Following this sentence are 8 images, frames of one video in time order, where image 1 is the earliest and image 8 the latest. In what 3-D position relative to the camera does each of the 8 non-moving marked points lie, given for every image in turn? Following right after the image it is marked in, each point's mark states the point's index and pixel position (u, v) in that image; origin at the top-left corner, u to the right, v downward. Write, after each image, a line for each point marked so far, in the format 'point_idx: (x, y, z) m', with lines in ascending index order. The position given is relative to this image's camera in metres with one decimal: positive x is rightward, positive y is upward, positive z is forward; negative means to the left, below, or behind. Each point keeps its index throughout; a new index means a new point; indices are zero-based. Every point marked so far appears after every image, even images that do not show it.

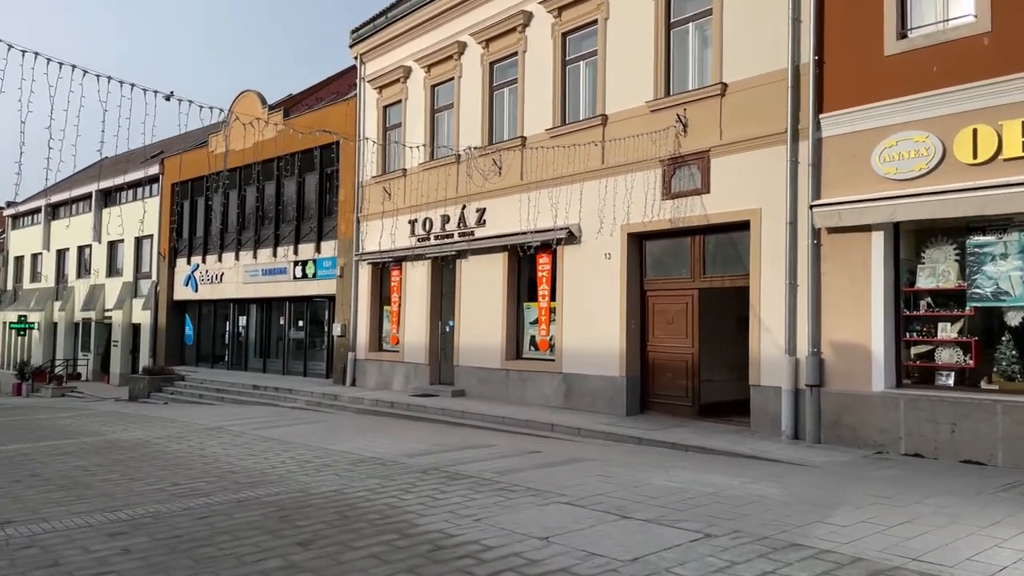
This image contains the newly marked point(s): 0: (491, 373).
0: (-0.5, -1.9, +15.7) m
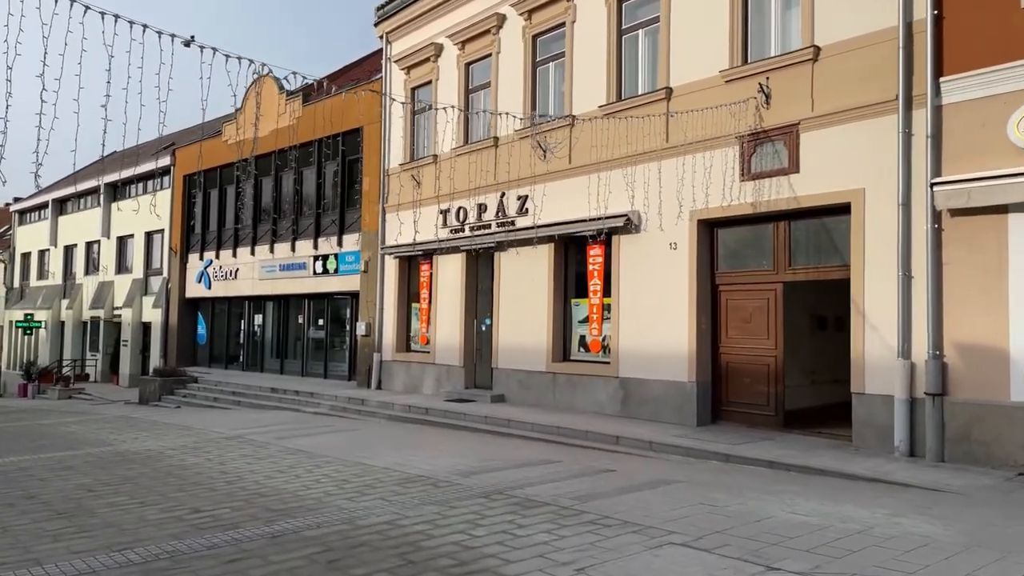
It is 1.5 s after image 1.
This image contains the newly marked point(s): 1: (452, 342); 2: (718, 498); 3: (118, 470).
0: (+0.4, -1.7, +14.3) m
1: (-1.4, -1.2, +16.5) m
2: (+2.1, -2.1, +7.3) m
3: (-5.3, -2.5, +9.9) m
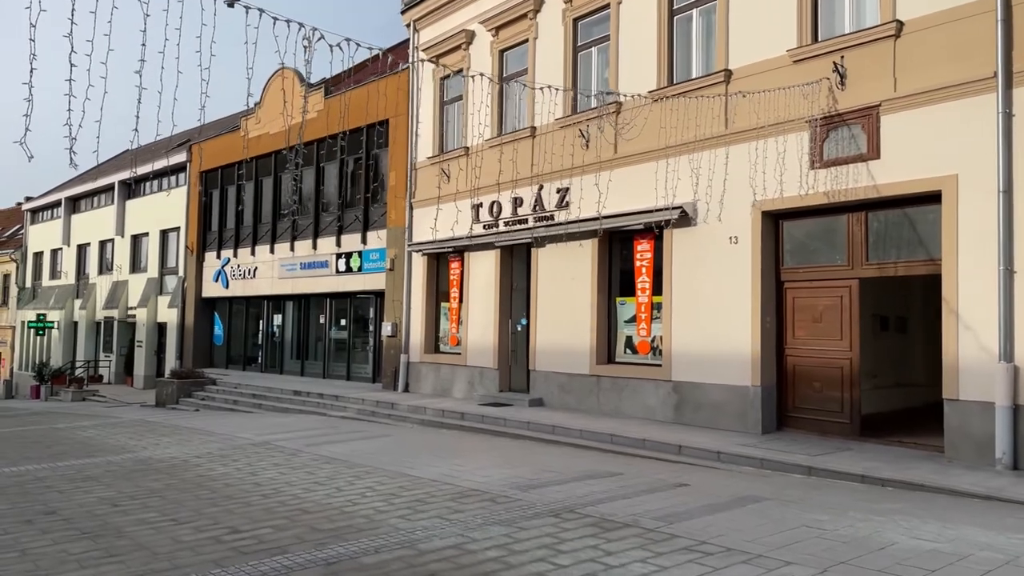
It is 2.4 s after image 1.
0: (+1.2, -1.7, +13.5) m
1: (-0.6, -1.2, +15.8) m
2: (+2.8, -2.1, +6.5) m
3: (-4.6, -2.4, +9.1) m
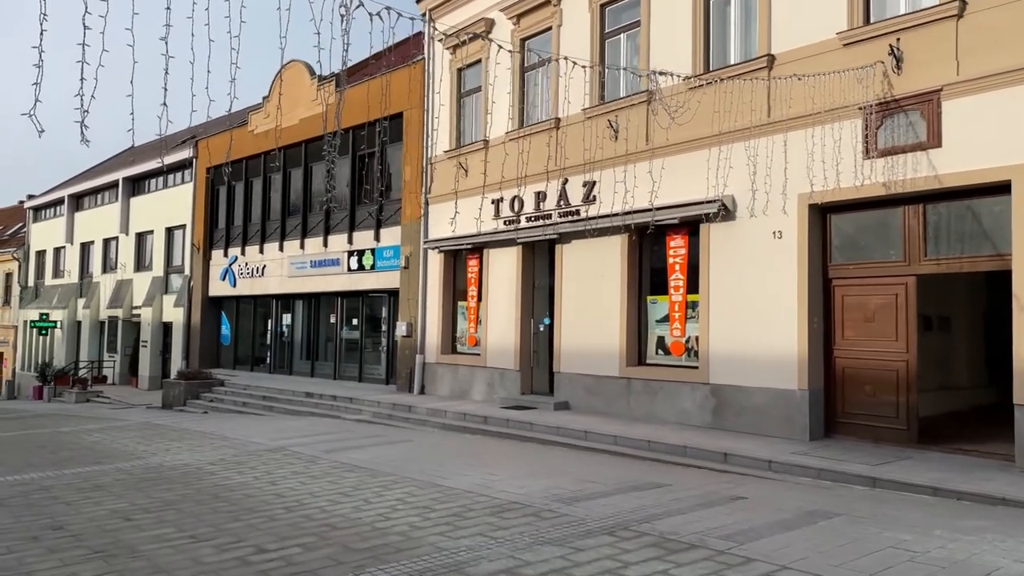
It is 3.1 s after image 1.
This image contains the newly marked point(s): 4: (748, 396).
0: (+1.6, -1.7, +12.9) m
1: (-0.1, -1.1, +15.2) m
2: (+3.2, -2.0, +5.9) m
3: (-4.2, -2.4, +8.5) m
4: (+3.4, -1.6, +10.7) m
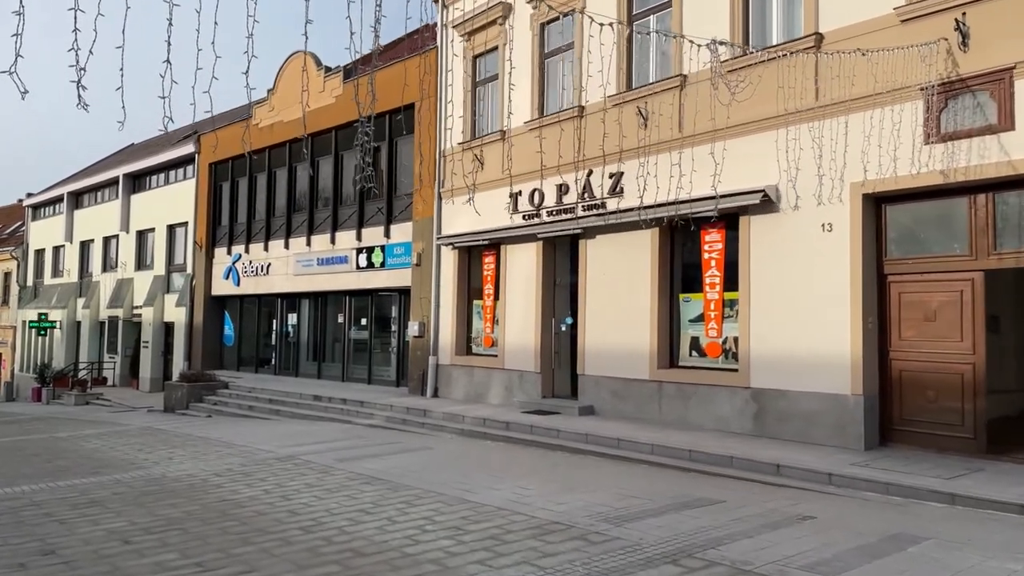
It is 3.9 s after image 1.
0: (+2.0, -1.6, +12.1) m
1: (+0.3, -1.1, +14.4) m
2: (+3.6, -2.0, +5.2) m
3: (-3.8, -2.3, +7.8) m
4: (+3.8, -1.5, +9.9) m
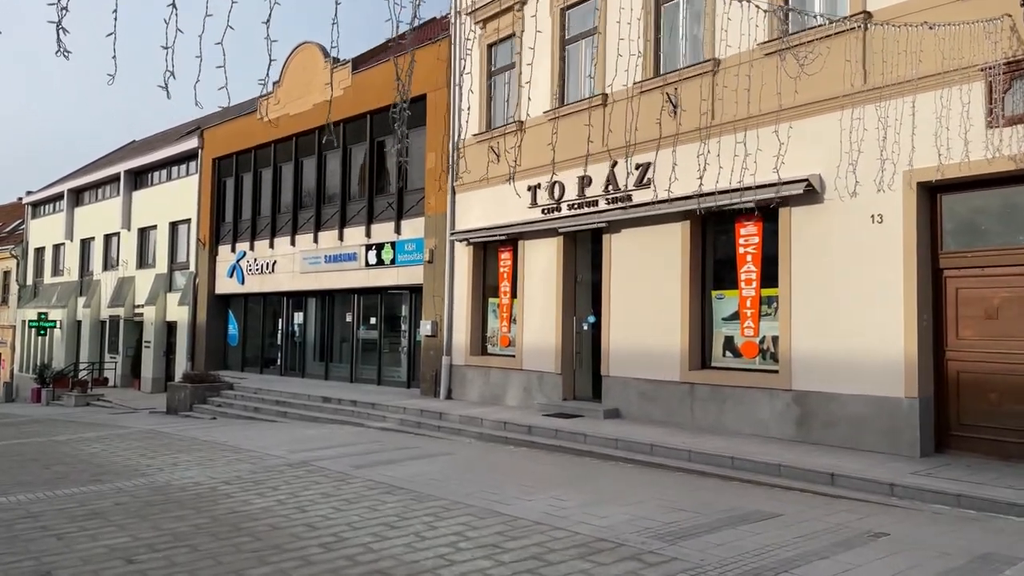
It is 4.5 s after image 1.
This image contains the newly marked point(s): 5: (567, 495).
0: (+2.4, -1.6, +11.5) m
1: (+0.6, -1.0, +13.8) m
2: (+3.9, -1.9, +4.5) m
3: (-3.4, -2.3, +7.2) m
4: (+4.2, -1.5, +9.3) m
5: (+0.6, -2.2, +7.8) m
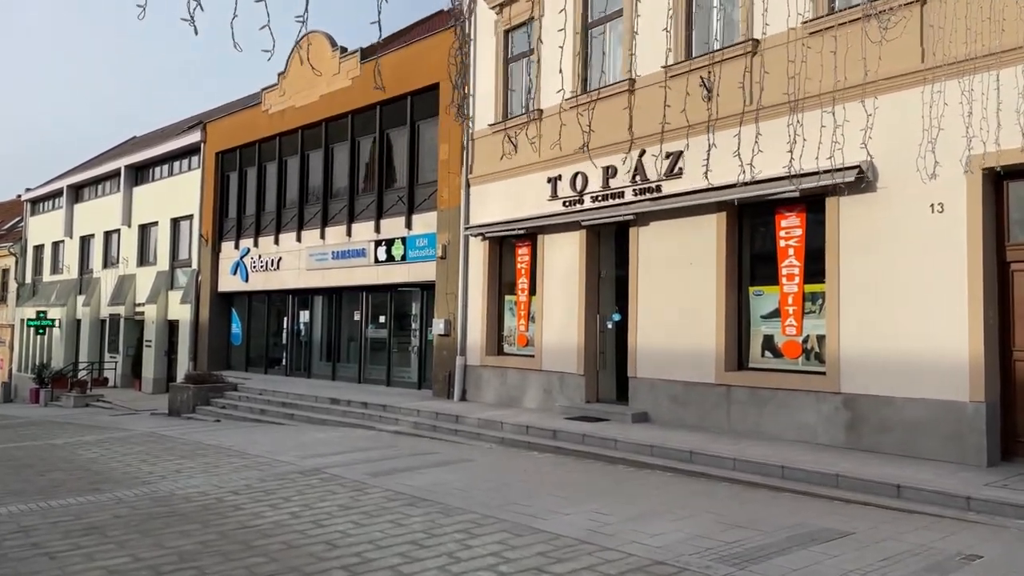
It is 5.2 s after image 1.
0: (+2.7, -1.5, +10.8) m
1: (+1.0, -1.0, +13.1) m
2: (+4.3, -1.9, +3.9) m
3: (-3.1, -2.2, +6.5) m
4: (+4.5, -1.4, +8.6) m
5: (+0.9, -2.1, +7.1) m
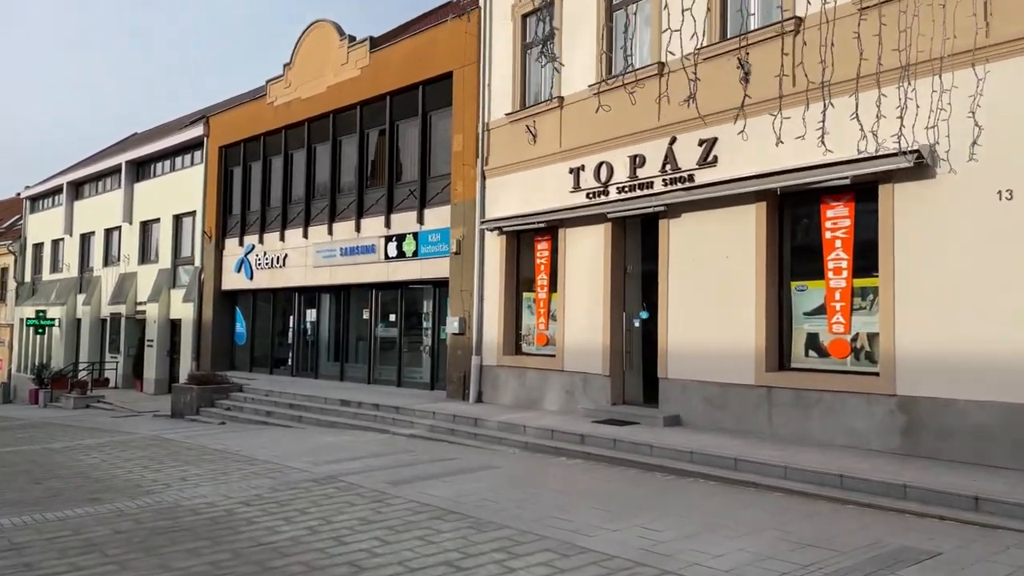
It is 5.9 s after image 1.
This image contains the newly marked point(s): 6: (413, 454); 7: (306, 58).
0: (+3.1, -1.4, +10.2) m
1: (+1.4, -0.9, +12.5) m
2: (+4.6, -1.8, +3.2) m
3: (-2.7, -2.2, +5.9) m
4: (+4.9, -1.4, +8.0) m
5: (+1.3, -2.1, +6.4) m
6: (-1.4, -2.4, +10.4) m
7: (-5.7, +6.2, +20.0) m
